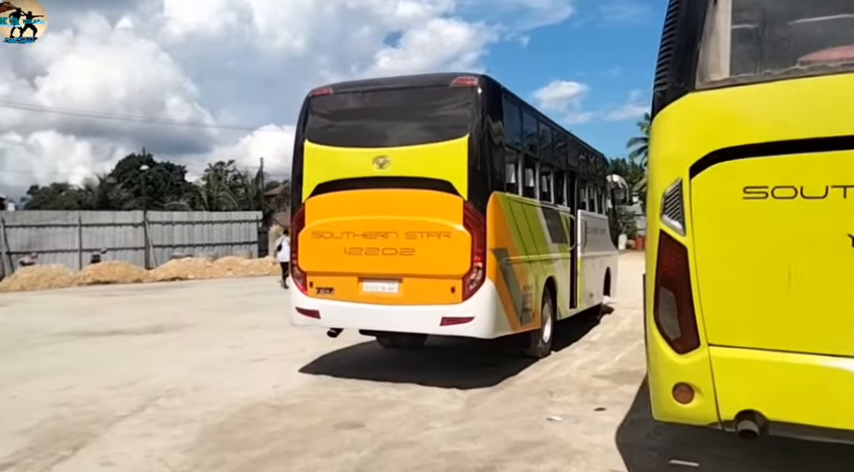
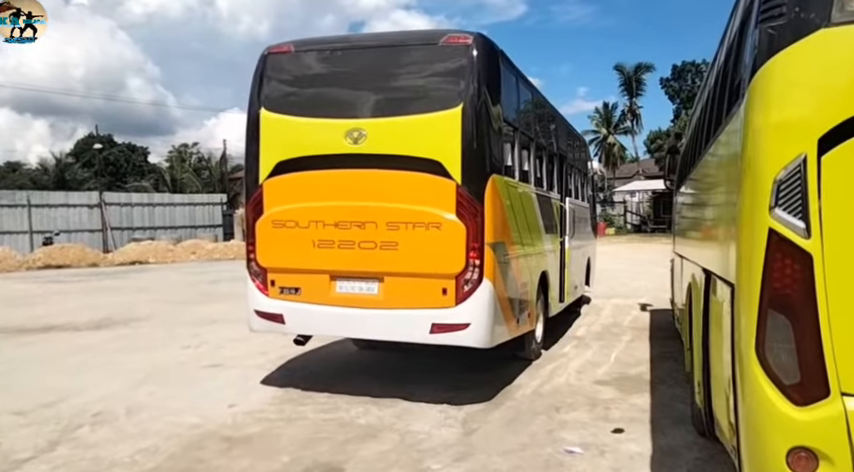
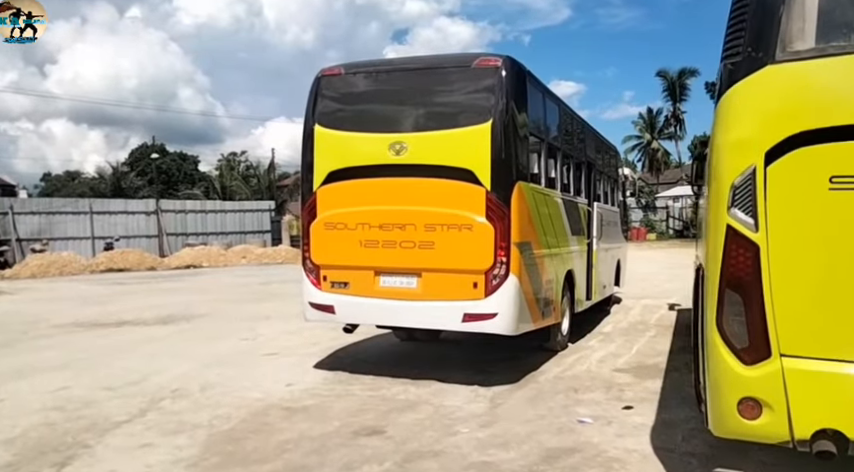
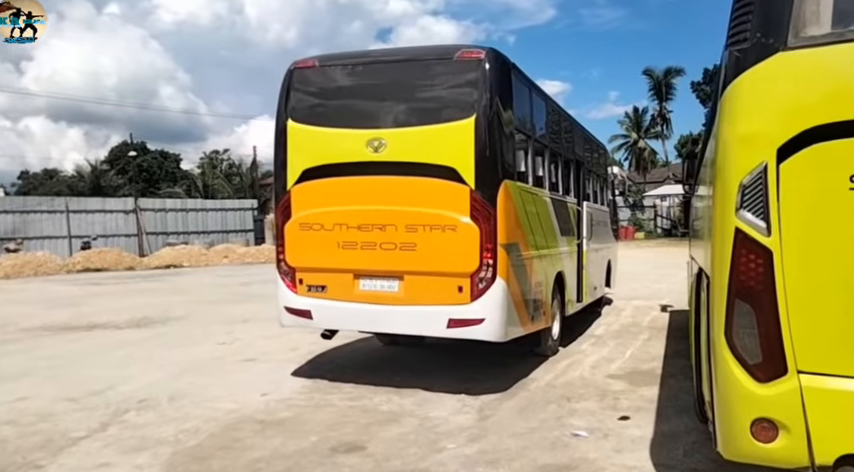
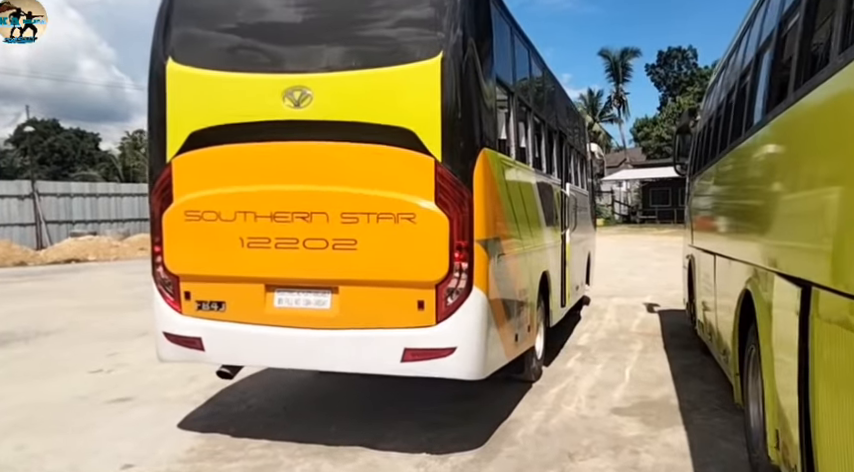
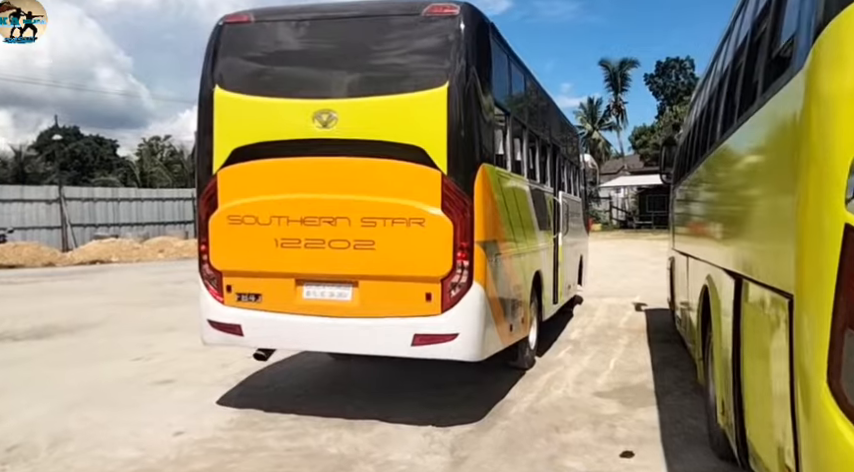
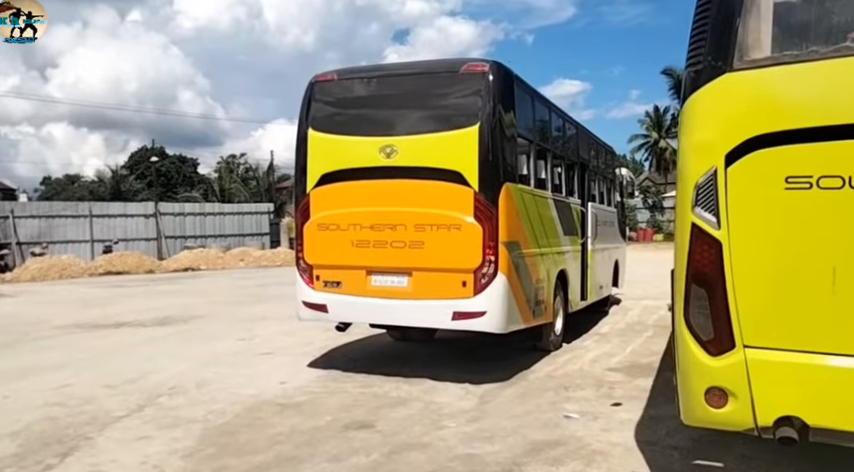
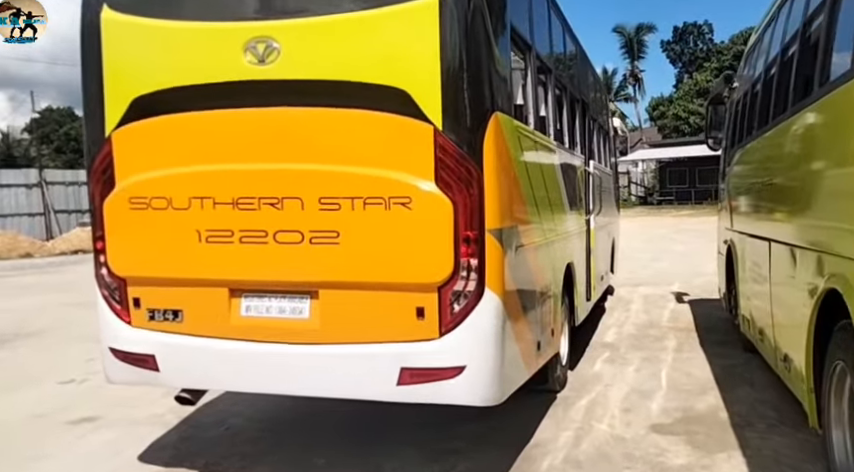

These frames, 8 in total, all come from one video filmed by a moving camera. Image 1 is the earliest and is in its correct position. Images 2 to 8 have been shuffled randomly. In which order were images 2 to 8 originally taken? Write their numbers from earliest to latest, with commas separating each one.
7, 3, 4, 2, 6, 5, 8
